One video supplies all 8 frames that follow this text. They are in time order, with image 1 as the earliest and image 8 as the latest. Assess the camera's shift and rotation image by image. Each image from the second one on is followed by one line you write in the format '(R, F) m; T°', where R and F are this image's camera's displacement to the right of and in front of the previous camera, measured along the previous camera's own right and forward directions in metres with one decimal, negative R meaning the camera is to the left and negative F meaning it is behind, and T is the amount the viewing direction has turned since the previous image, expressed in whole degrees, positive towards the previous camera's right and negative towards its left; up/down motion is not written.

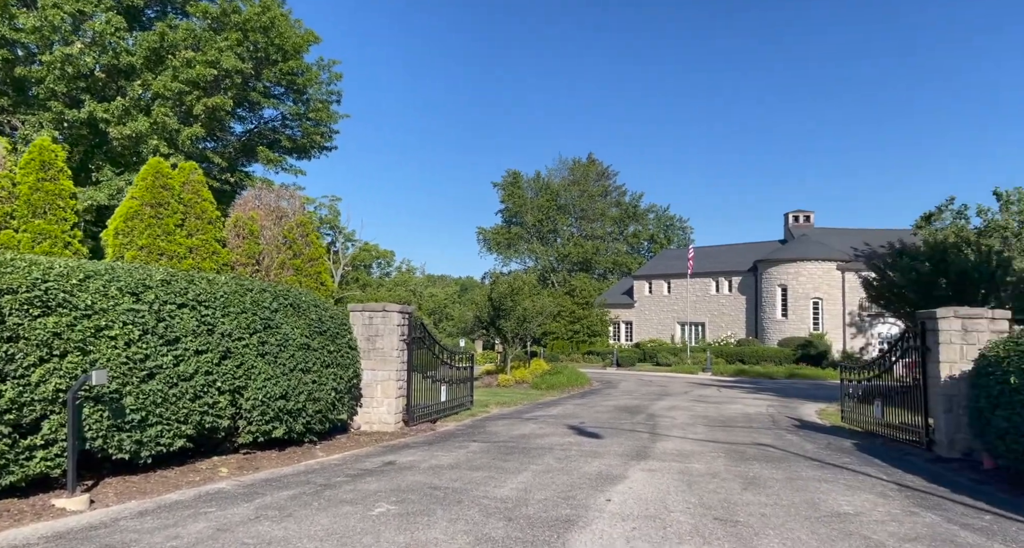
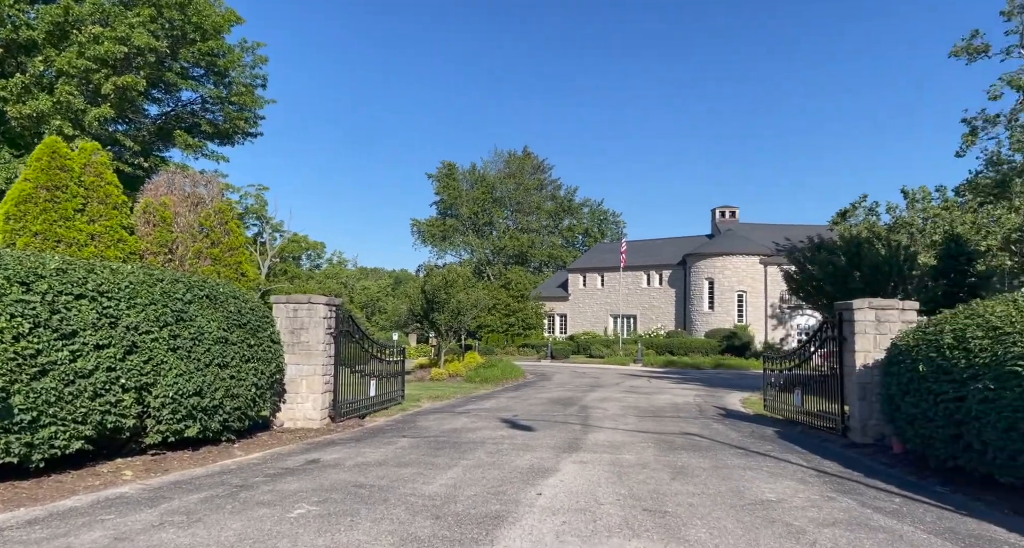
(+0.1, +0.2) m; +5°
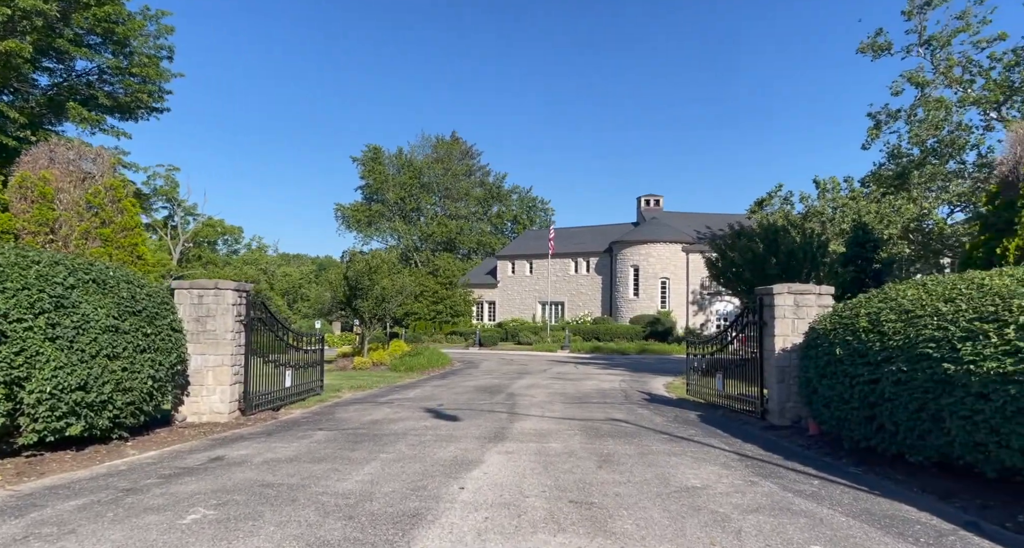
(+0.1, +0.3) m; +6°
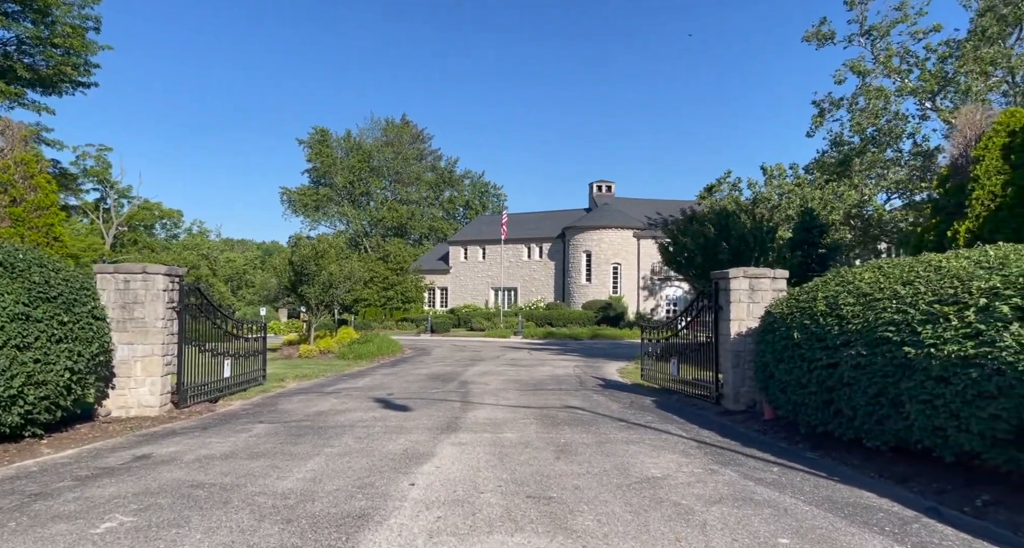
(0.0, +0.4) m; +4°
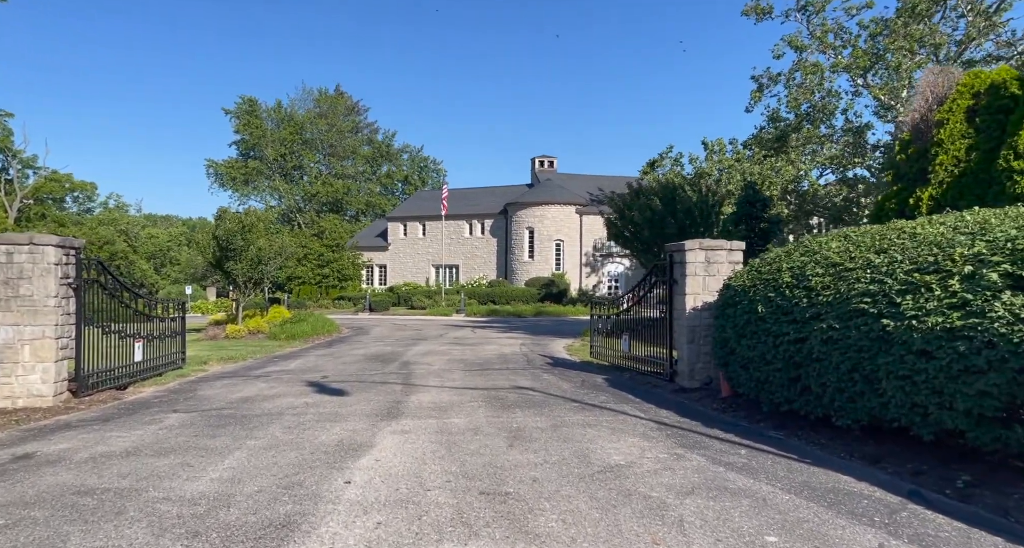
(-0.1, +0.7) m; +5°
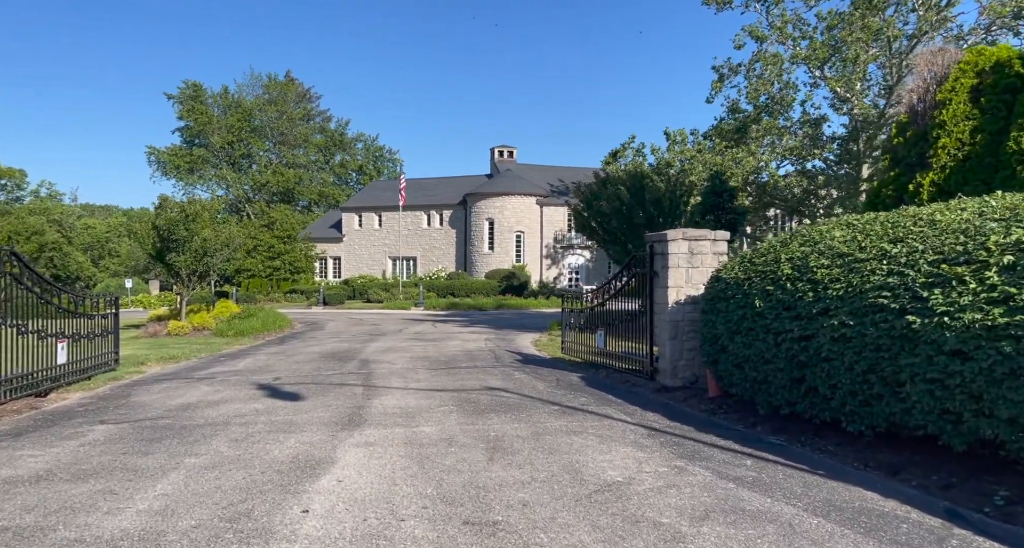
(-0.2, +0.7) m; +4°
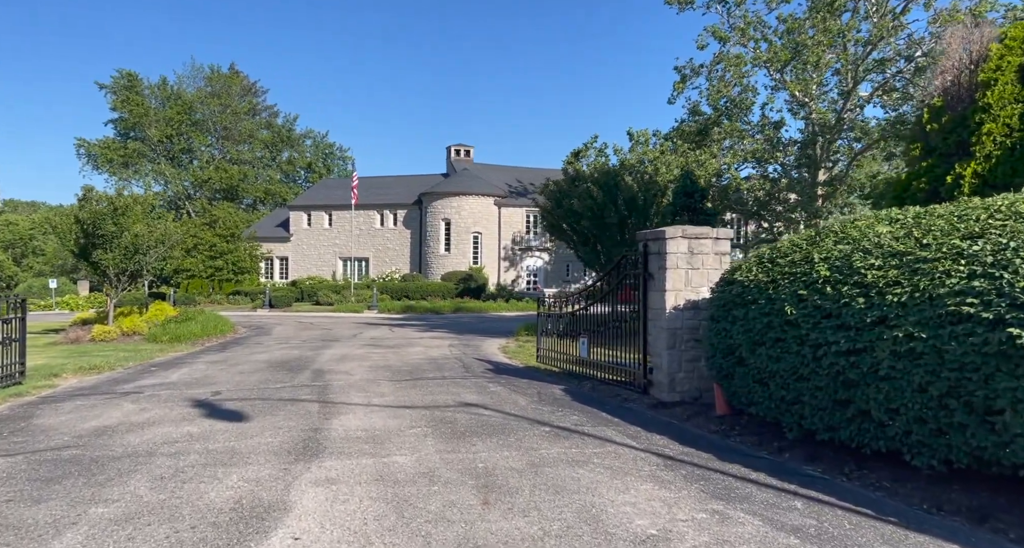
(-0.4, +1.1) m; +4°
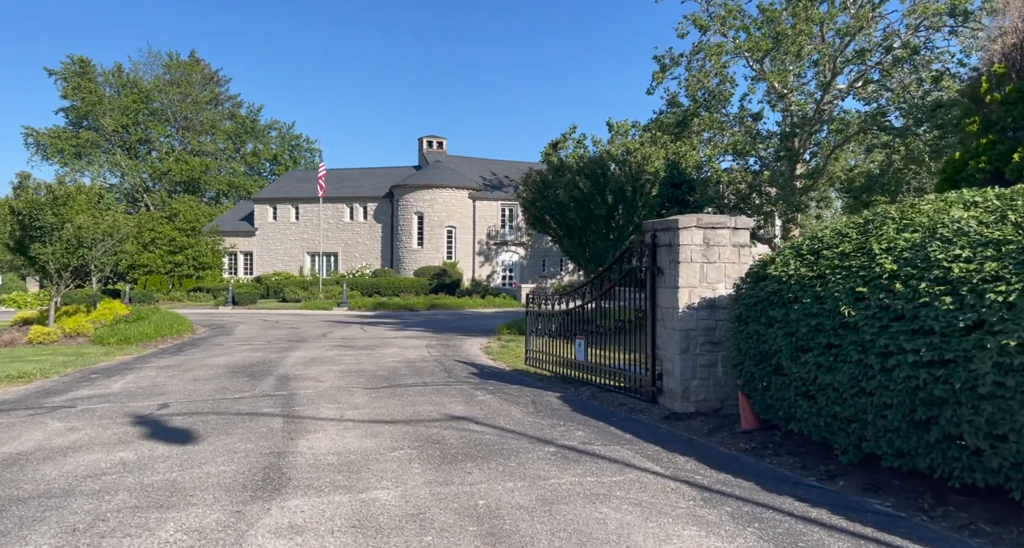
(-0.2, +1.0) m; +3°
